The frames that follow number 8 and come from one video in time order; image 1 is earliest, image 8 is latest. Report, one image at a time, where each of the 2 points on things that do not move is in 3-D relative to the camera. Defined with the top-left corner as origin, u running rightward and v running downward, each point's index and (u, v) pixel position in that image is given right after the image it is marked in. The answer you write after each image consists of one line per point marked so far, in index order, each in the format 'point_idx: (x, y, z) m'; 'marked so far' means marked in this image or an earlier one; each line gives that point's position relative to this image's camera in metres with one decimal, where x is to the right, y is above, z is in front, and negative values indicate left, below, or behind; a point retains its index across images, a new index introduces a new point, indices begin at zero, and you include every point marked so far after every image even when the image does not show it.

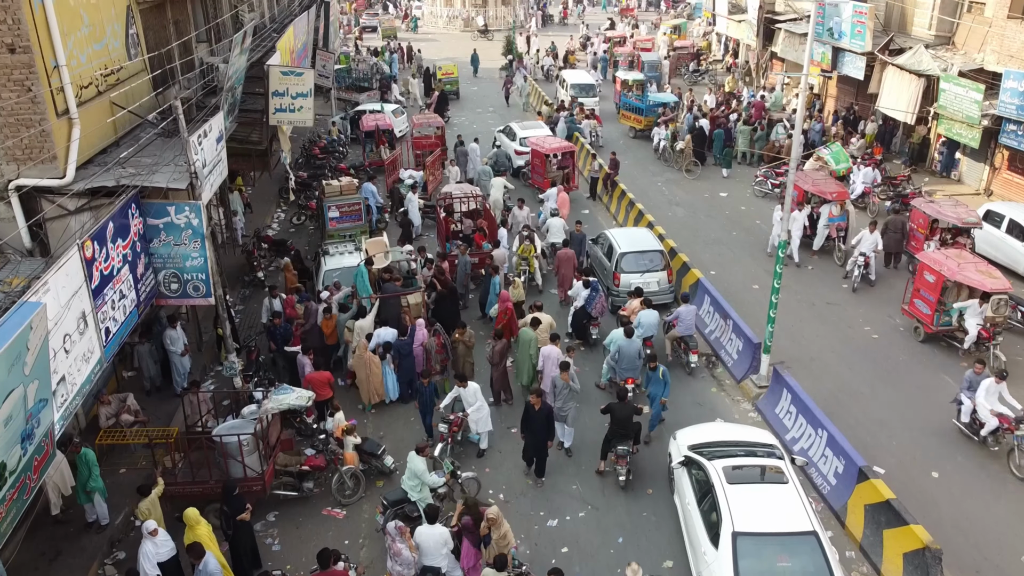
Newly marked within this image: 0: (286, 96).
0: (-3.9, +3.4, +12.9) m
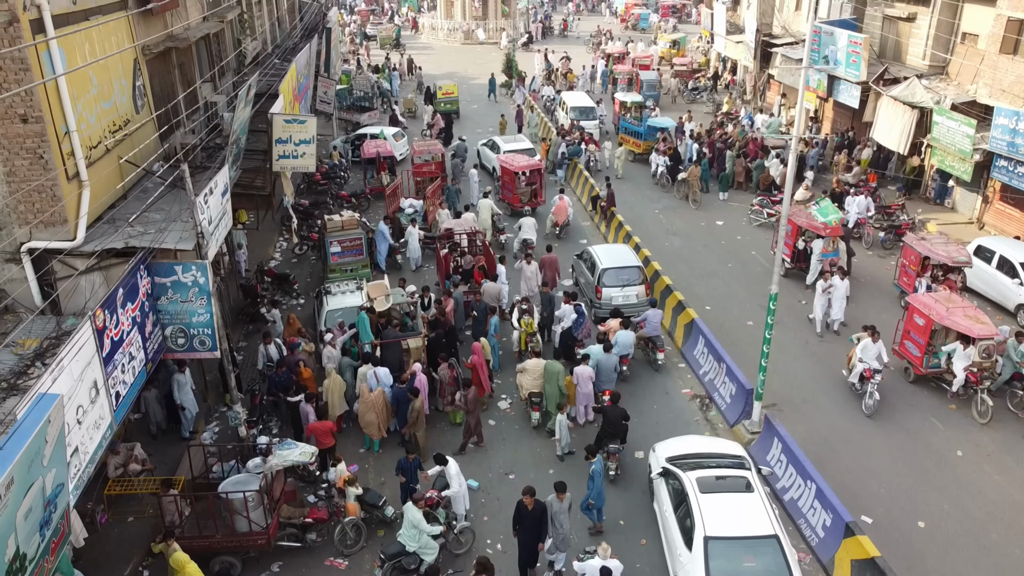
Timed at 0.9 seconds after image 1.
0: (-4.0, +2.6, +13.2) m
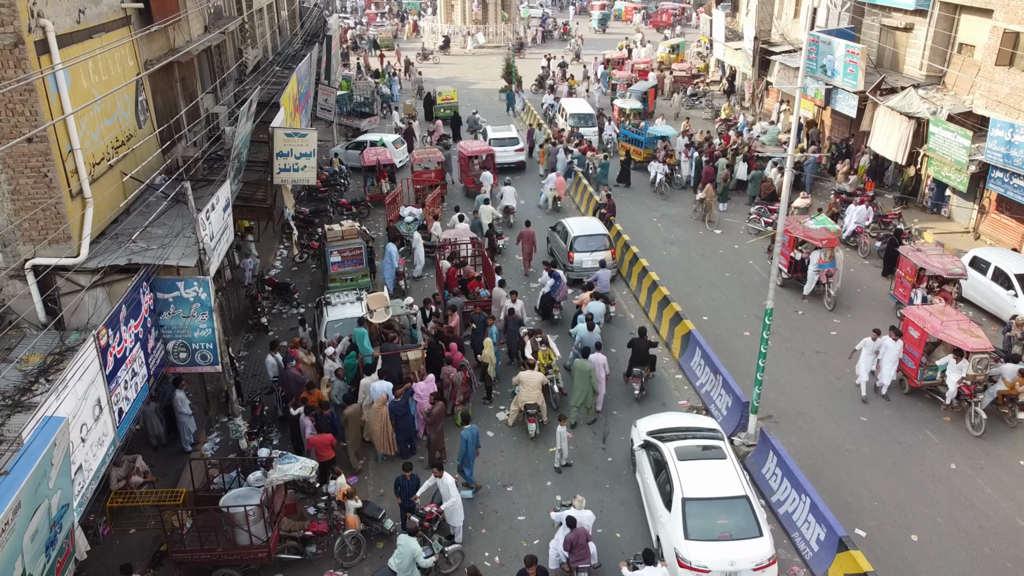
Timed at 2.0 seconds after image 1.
0: (-4.0, +2.4, +13.3) m
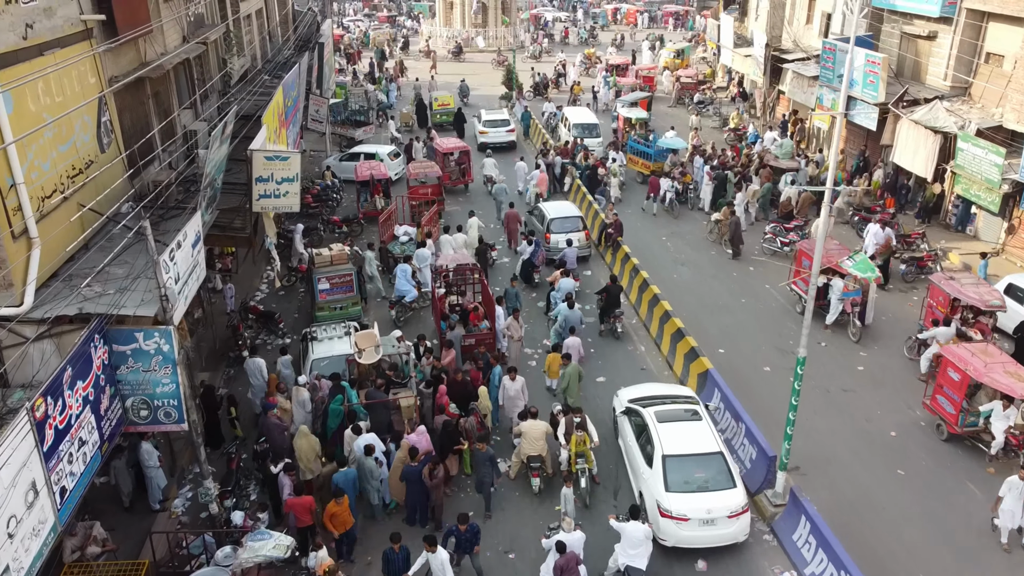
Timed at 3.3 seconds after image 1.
0: (-3.9, +1.7, +12.2) m
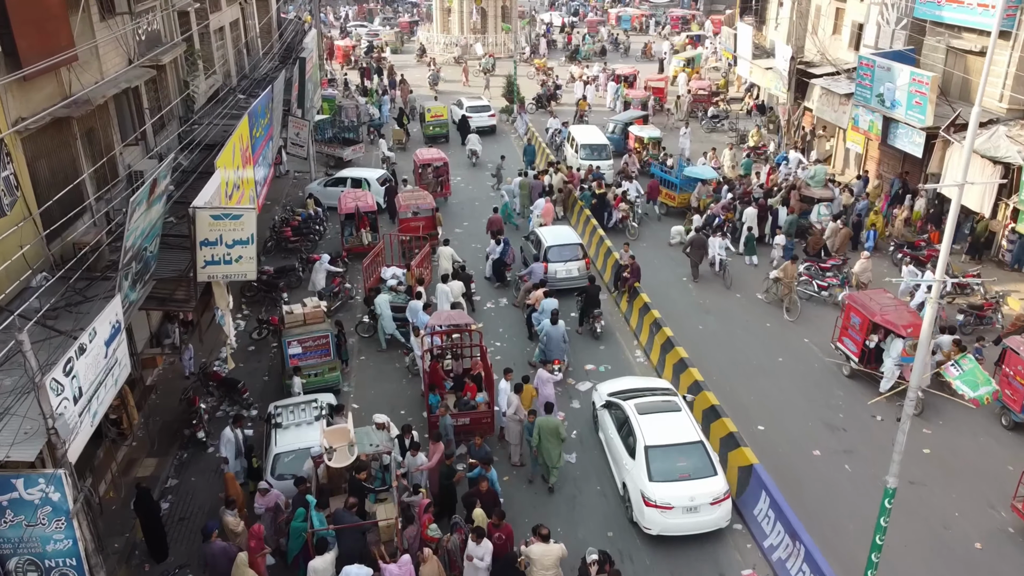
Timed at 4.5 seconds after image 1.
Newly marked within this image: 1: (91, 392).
0: (-3.9, +0.6, +9.9) m
1: (-4.3, -1.0, +7.6) m
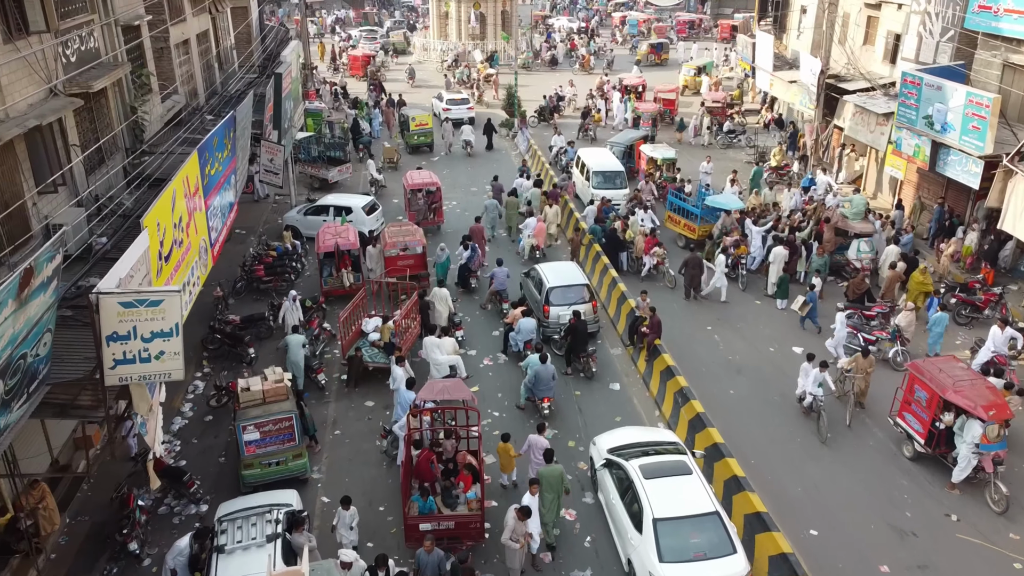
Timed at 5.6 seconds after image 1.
0: (-3.9, -0.5, +7.6) m
1: (-4.3, -2.1, +5.3) m
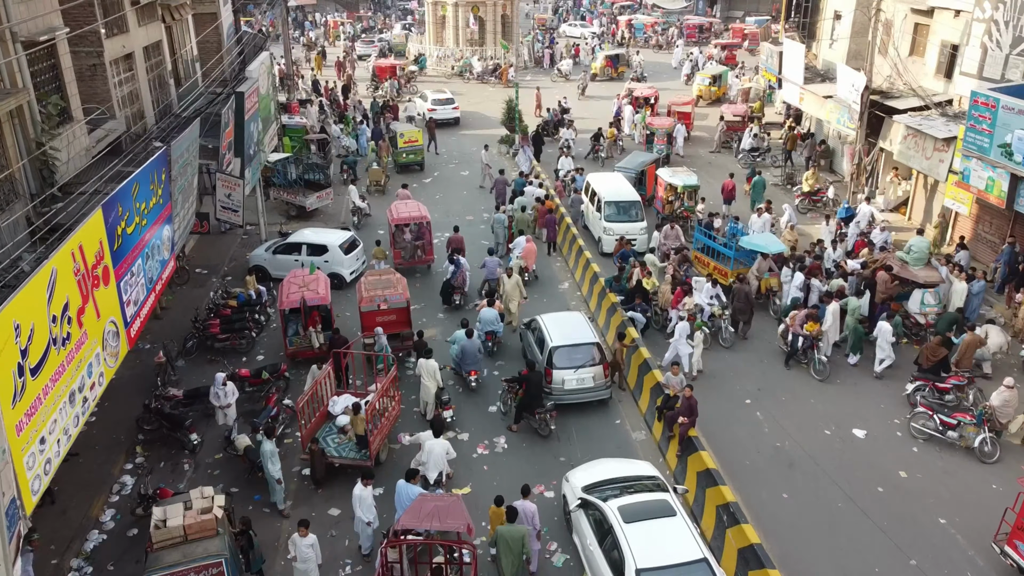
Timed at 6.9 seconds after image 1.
0: (-3.9, -1.7, +4.9) m
1: (-4.3, -3.3, +2.6) m
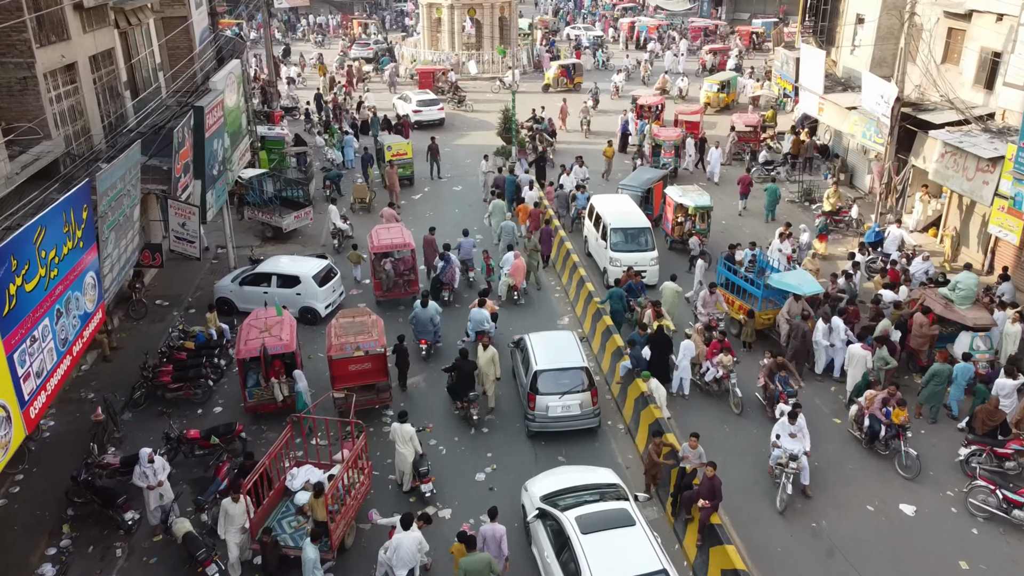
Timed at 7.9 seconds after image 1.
0: (-4.0, -2.5, +3.0) m
1: (-4.4, -4.1, +0.7) m
